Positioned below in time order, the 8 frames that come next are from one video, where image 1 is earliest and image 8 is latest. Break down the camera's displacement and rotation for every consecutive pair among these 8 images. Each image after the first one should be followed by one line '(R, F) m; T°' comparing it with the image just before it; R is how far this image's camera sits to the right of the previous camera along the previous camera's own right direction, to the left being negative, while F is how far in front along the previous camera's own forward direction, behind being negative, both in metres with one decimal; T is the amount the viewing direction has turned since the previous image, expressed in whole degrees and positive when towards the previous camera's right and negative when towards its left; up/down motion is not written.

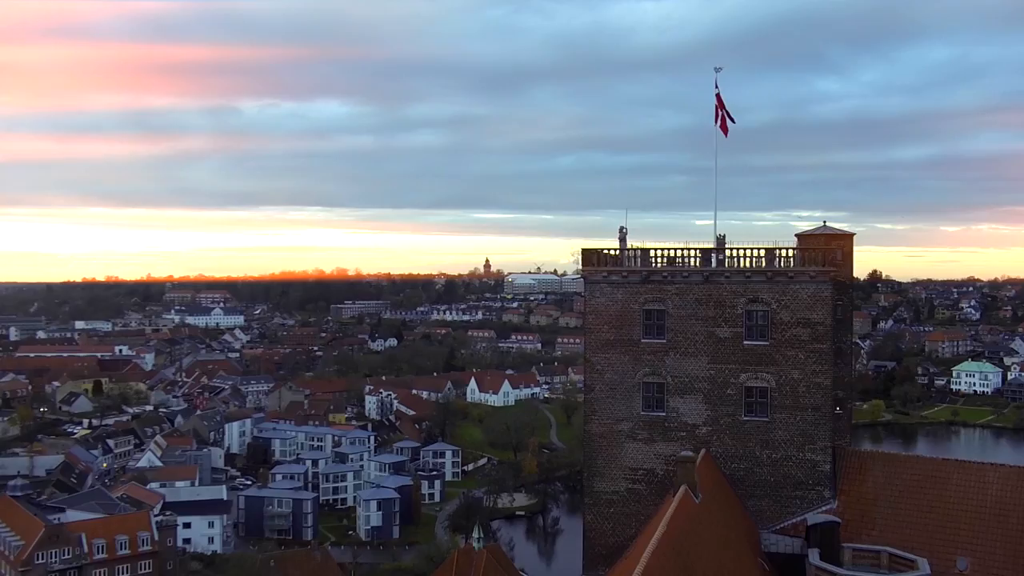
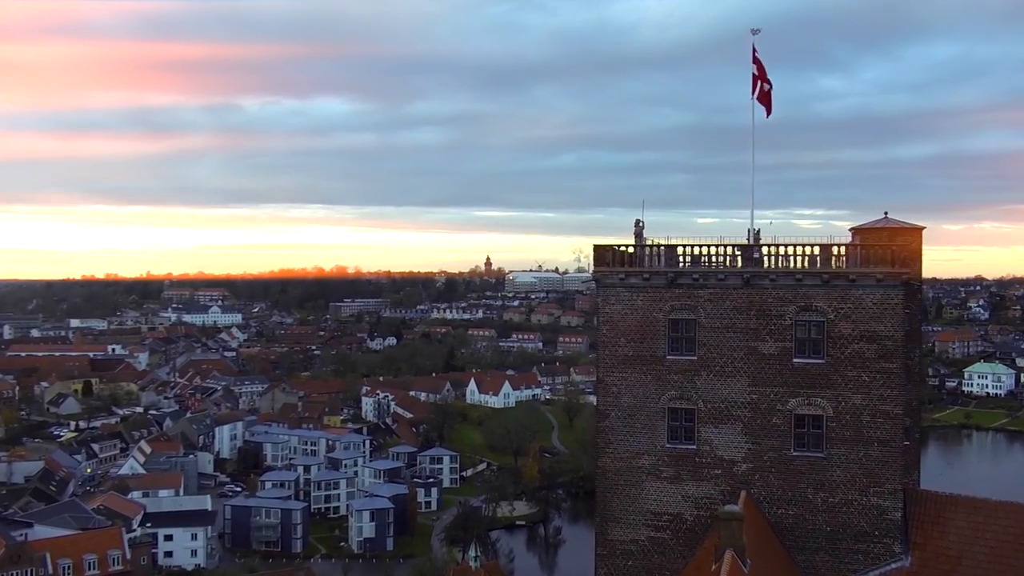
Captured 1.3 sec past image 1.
(0.0, +1.9) m; 0°
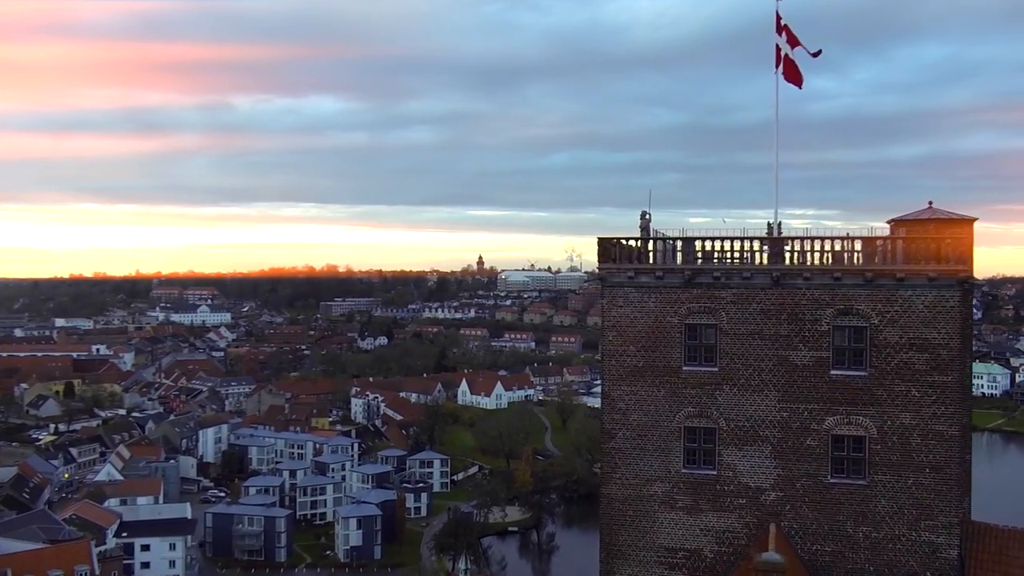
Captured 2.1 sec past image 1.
(0.0, +1.2) m; +1°
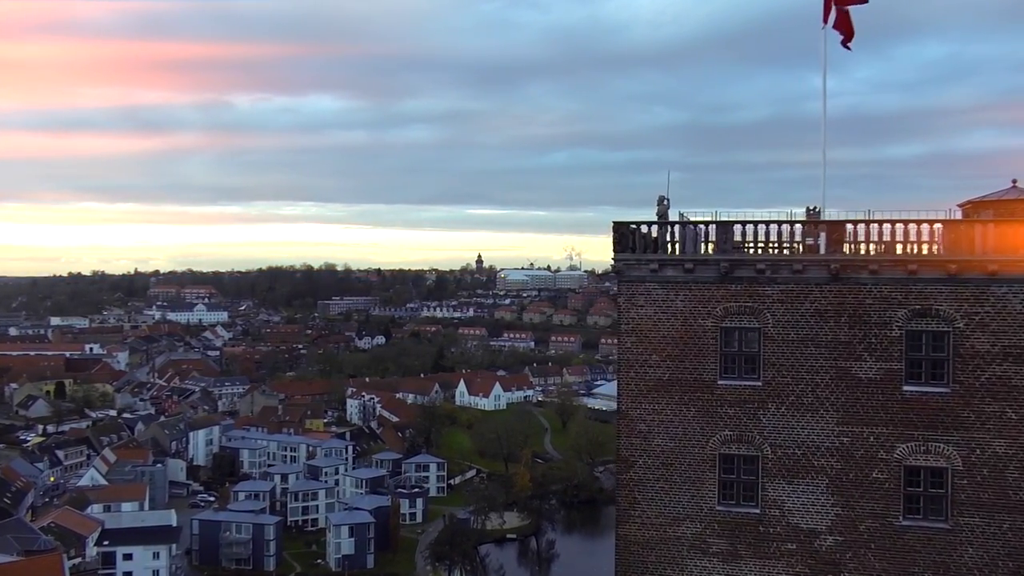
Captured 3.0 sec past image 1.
(0.0, +1.4) m; 0°
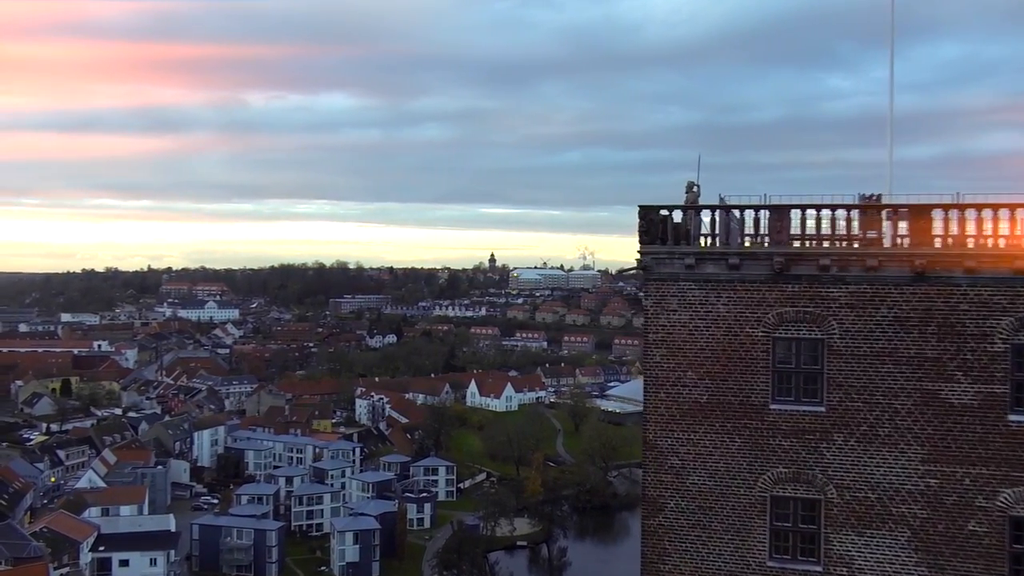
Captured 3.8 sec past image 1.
(+0.1, +1.2) m; -1°
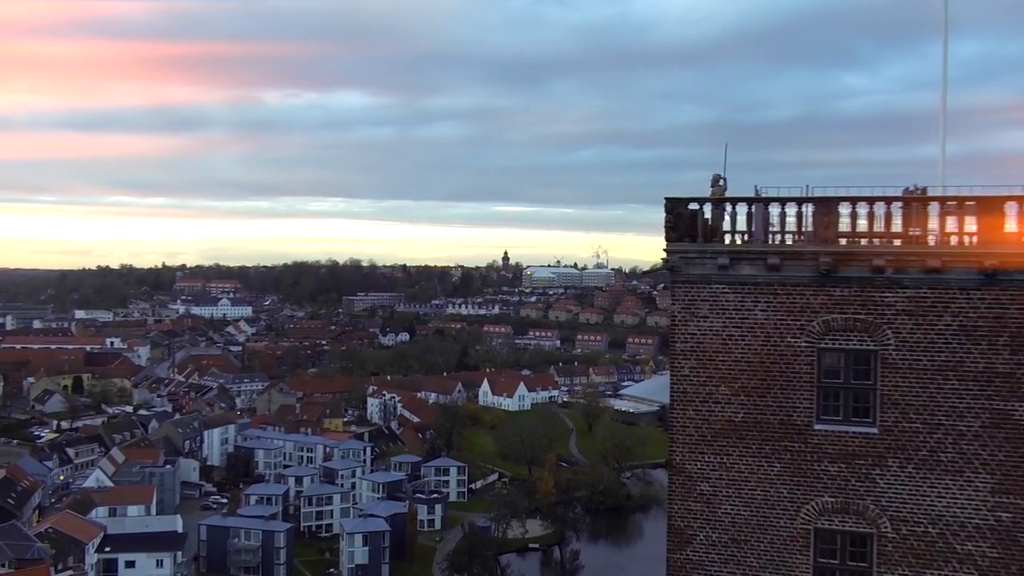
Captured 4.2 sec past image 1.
(0.0, +0.6) m; -1°
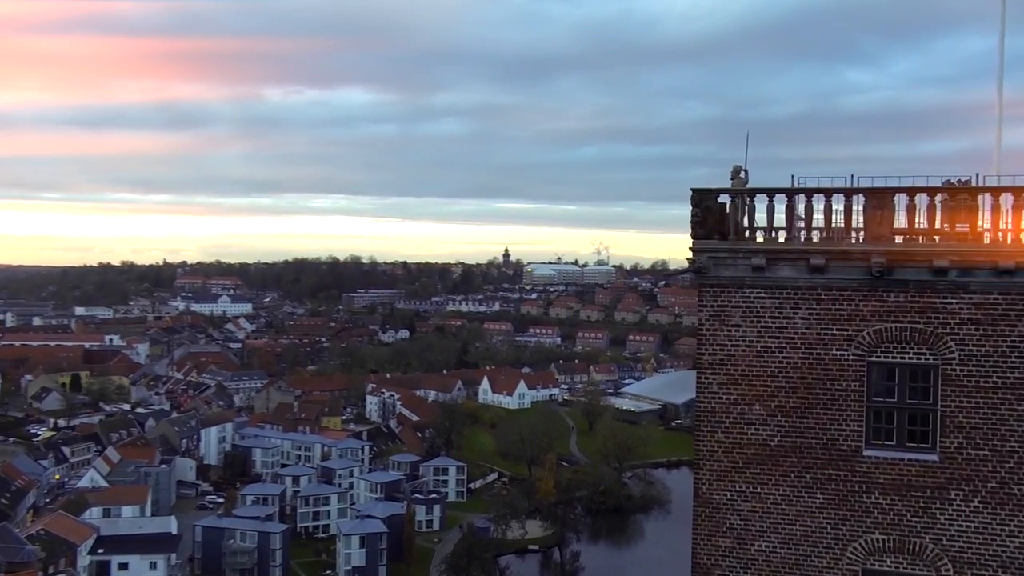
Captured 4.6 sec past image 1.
(+0.1, +0.5) m; 0°
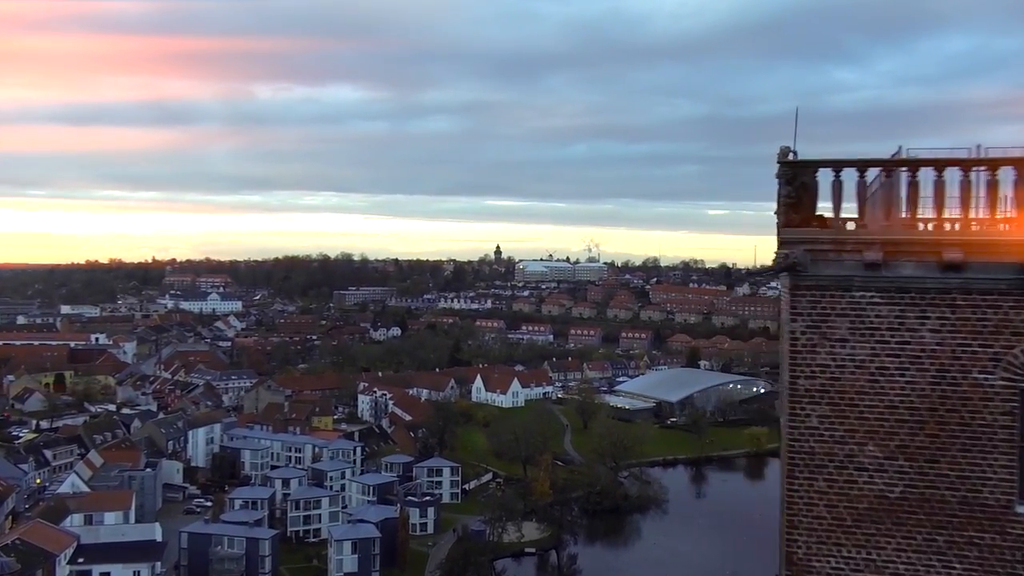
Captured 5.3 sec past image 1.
(-0.2, +0.9) m; +1°
